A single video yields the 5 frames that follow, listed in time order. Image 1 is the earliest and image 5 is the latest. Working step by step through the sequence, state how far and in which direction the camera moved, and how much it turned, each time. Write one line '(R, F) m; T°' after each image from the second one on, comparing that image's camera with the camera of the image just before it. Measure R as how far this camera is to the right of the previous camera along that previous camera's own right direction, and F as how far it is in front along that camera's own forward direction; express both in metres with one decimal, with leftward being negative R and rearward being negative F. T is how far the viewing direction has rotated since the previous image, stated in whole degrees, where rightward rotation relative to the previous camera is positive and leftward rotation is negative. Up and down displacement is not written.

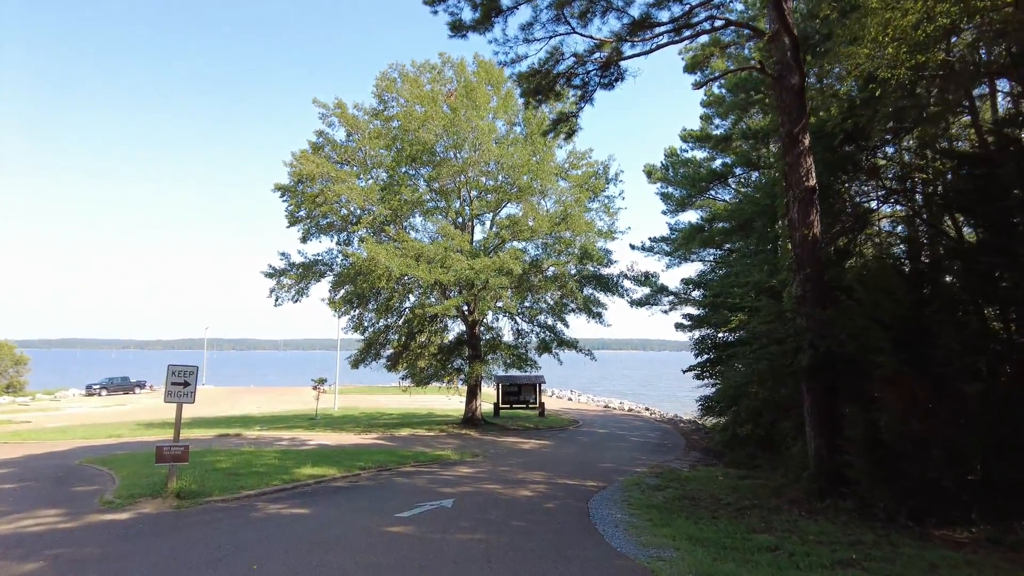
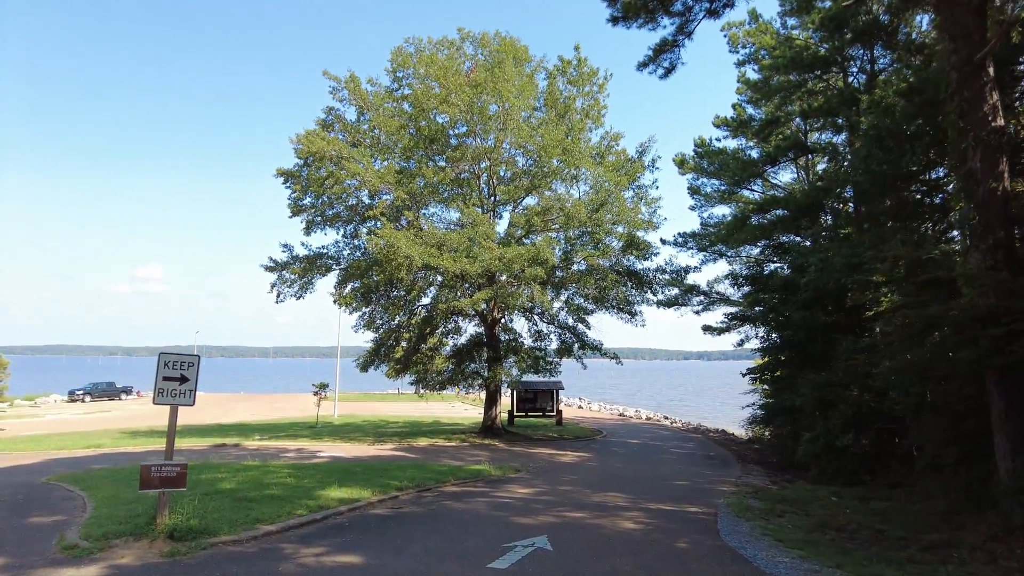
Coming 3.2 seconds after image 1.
(-1.1, +2.1) m; +1°
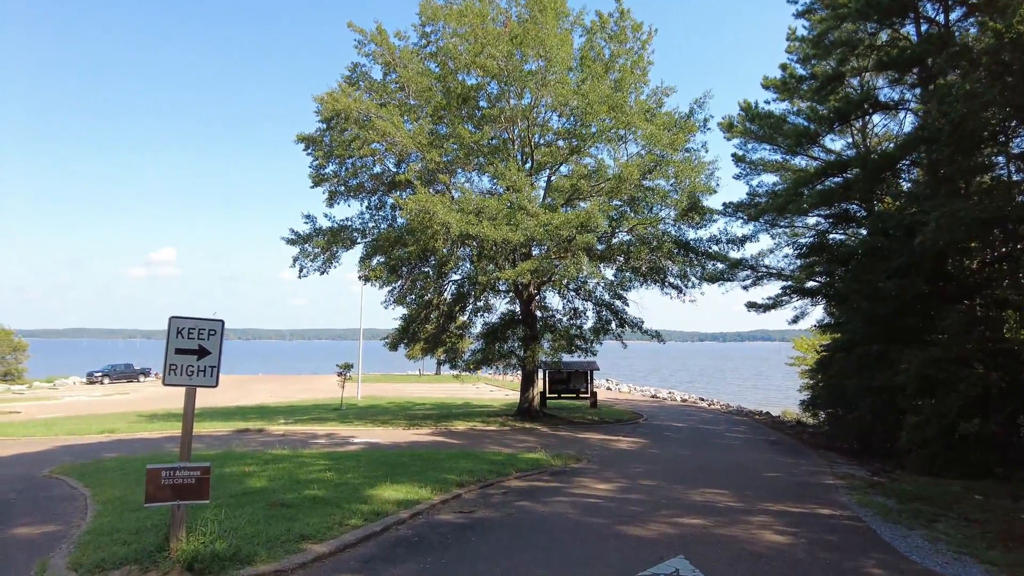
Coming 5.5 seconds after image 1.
(-0.8, +1.5) m; -1°
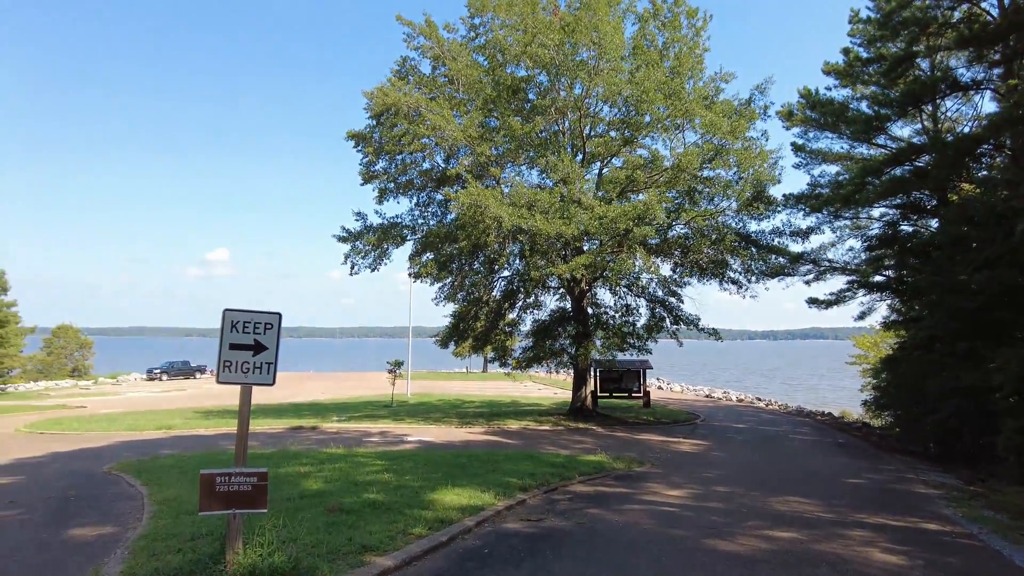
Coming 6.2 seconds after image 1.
(-0.2, +0.4) m; -4°
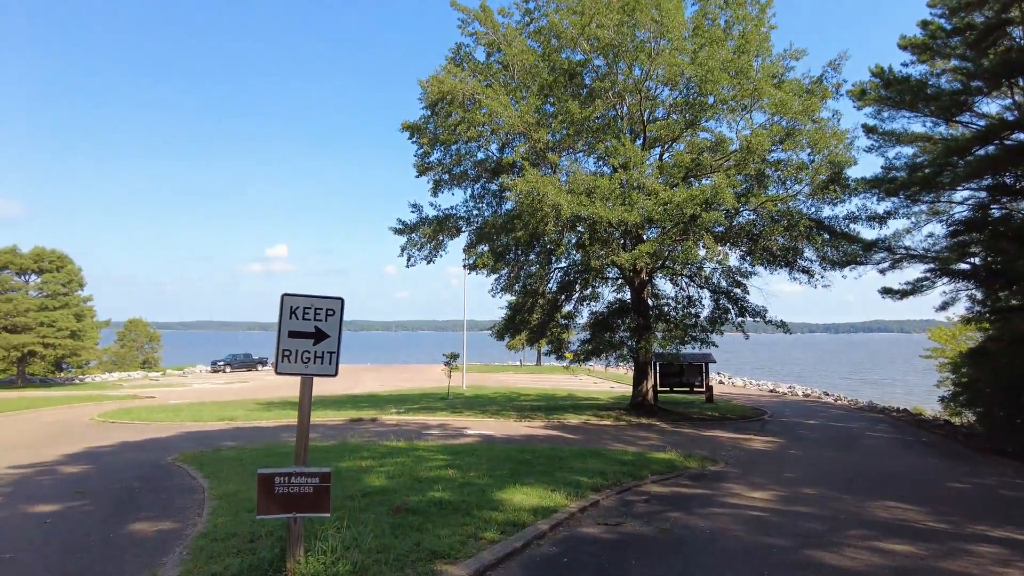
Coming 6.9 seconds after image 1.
(-0.2, +0.4) m; -4°
